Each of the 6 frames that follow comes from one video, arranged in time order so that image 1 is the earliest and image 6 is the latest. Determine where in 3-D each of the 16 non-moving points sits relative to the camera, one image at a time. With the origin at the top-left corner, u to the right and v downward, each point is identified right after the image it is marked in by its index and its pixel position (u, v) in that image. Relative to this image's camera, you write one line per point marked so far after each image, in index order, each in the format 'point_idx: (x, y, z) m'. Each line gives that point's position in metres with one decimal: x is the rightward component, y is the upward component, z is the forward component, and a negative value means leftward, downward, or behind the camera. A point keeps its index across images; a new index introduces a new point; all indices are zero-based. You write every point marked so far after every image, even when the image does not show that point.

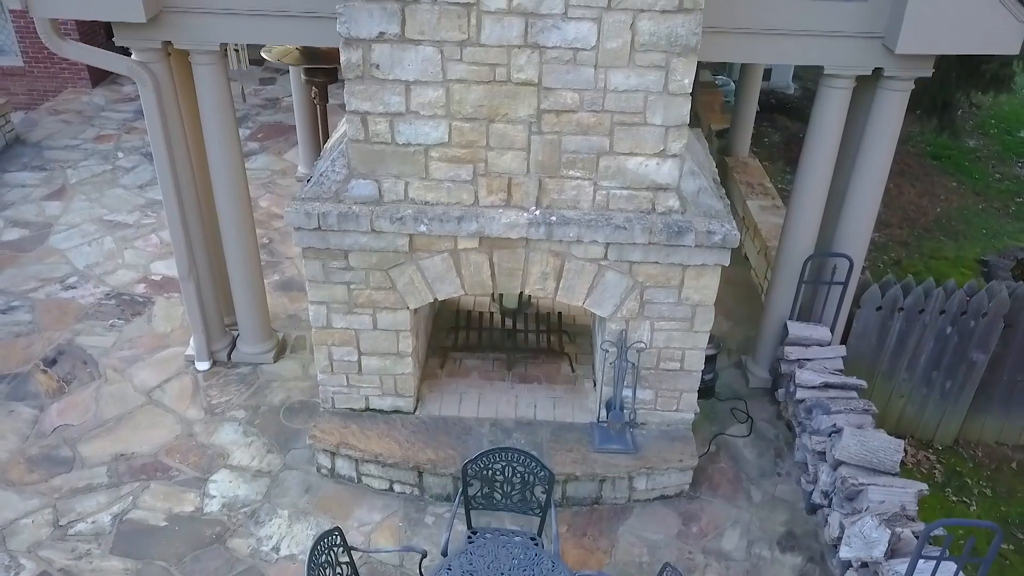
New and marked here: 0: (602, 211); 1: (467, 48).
0: (+0.5, +0.4, +4.1) m
1: (-0.2, +1.2, +3.8) m
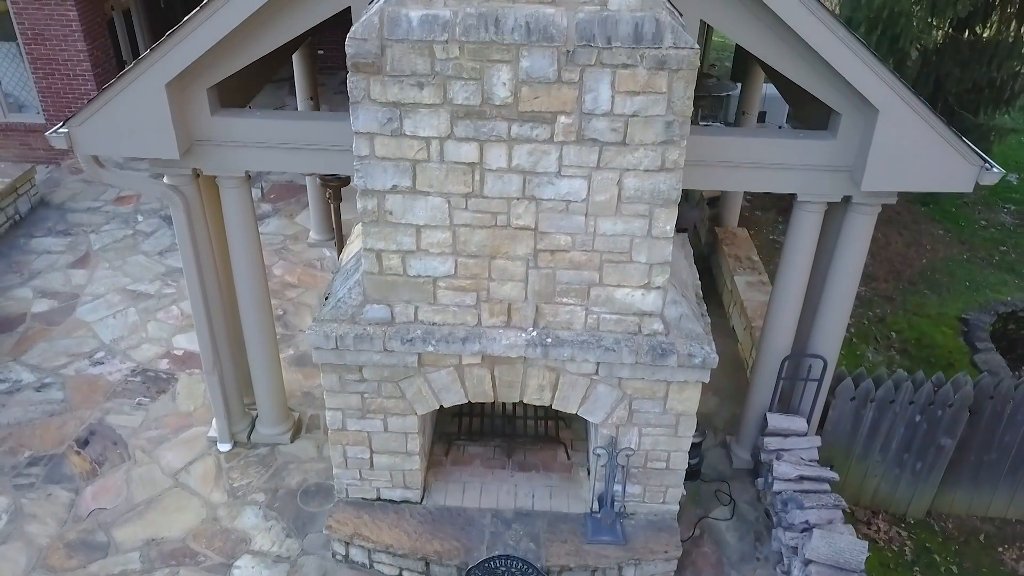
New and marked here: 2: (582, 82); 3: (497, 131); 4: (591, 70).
0: (+0.5, -0.3, +4.5) m
1: (-0.2, +0.5, +4.2) m
2: (+0.3, +1.0, +3.9) m
3: (-0.1, +0.8, +4.0) m
4: (+0.4, +1.1, +3.8) m
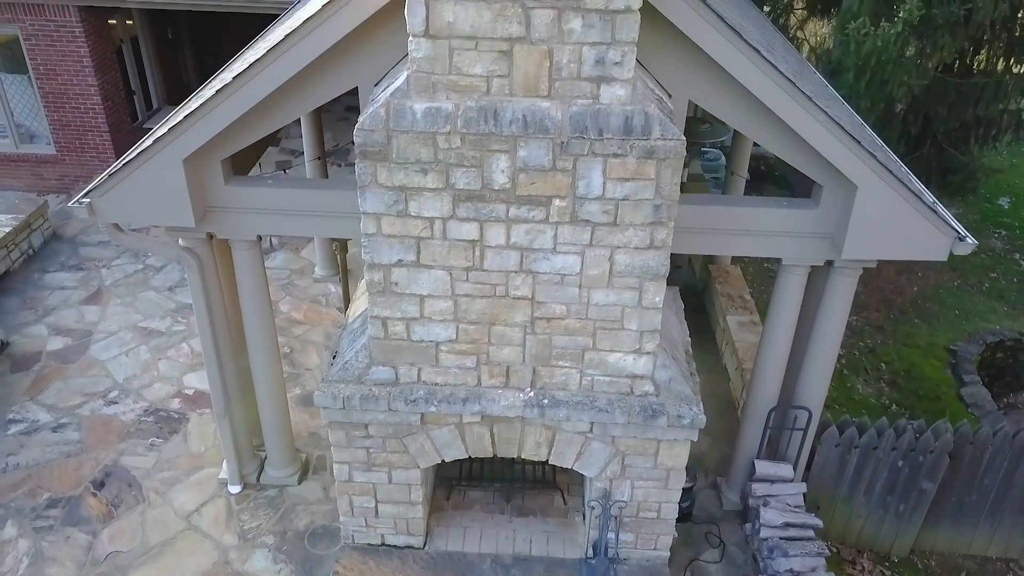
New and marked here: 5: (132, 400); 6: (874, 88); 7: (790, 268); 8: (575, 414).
0: (+0.5, -0.6, +4.8) m
1: (-0.2, +0.1, +4.4) m
2: (+0.3, +0.6, +4.1) m
3: (-0.1, +0.4, +4.2) m
4: (+0.4, +0.7, +4.1) m
5: (-3.5, -1.0, +7.2) m
6: (+4.0, +2.2, +8.4) m
7: (+1.9, +0.1, +5.2) m
8: (+0.4, -0.8, +4.8) m
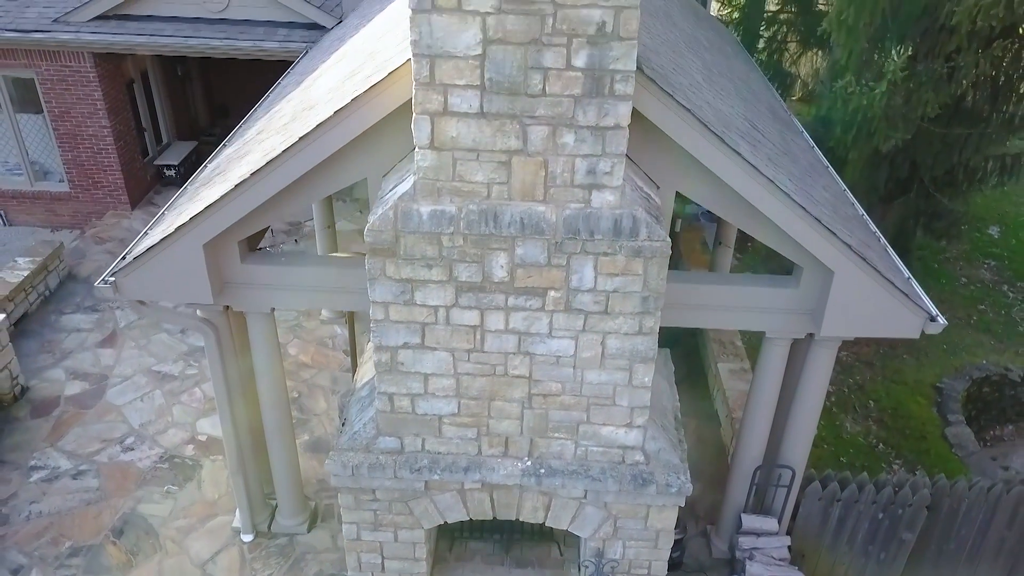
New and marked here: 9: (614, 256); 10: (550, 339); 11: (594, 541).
0: (+0.5, -1.1, +5.1) m
1: (-0.2, -0.4, +4.7) m
2: (+0.3, +0.1, +4.4) m
3: (-0.1, -0.1, +4.6) m
4: (+0.4, +0.2, +4.4) m
5: (-3.5, -1.5, +7.5) m
6: (+4.0, +1.7, +8.7) m
7: (+1.9, -0.4, +5.5) m
8: (+0.4, -1.3, +5.1) m
9: (+0.6, +0.2, +4.4) m
10: (+0.2, -0.3, +4.7) m
11: (+0.6, -1.8, +5.4) m
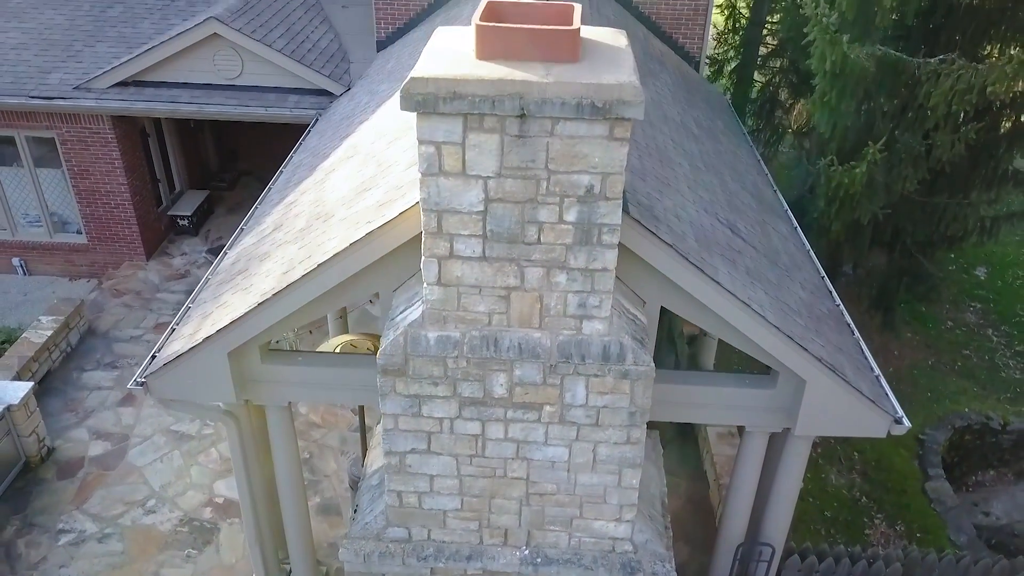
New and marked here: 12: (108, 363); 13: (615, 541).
0: (+0.4, -1.9, +5.6) m
1: (-0.2, -1.1, +5.2) m
2: (+0.3, -0.6, +4.9) m
3: (-0.1, -0.8, +5.0) m
4: (+0.4, -0.6, +4.8) m
5: (-3.6, -2.3, +8.0) m
6: (+4.0, +0.9, +9.2) m
7: (+1.9, -1.1, +5.9) m
8: (+0.4, -2.0, +5.5) m
9: (+0.6, -0.6, +4.8) m
10: (+0.2, -1.1, +5.1) m
11: (+0.6, -2.5, +5.8) m
12: (-5.2, -1.0, +9.9) m
13: (+0.7, -1.8, +5.5) m
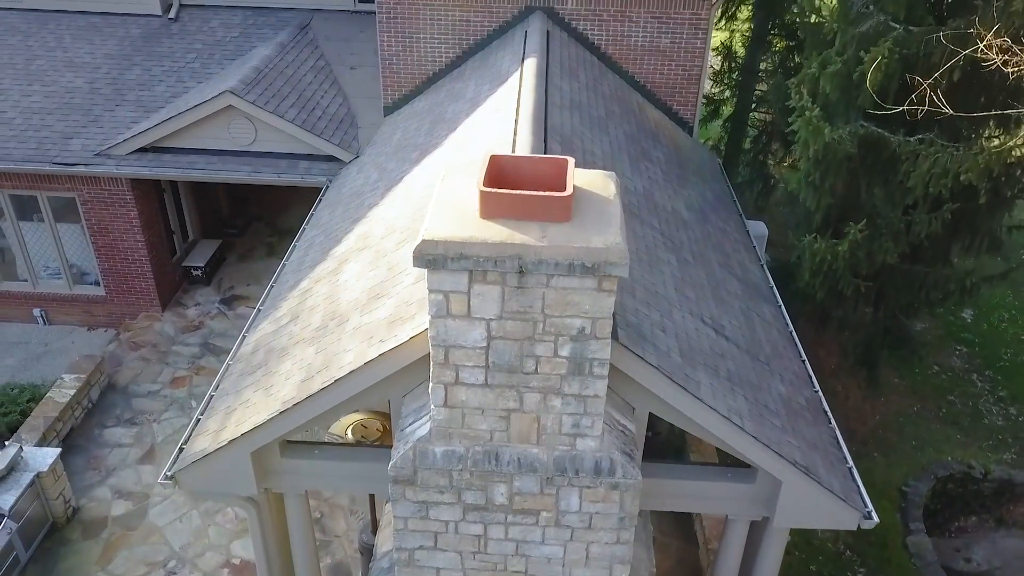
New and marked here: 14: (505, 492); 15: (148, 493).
0: (+0.4, -2.7, +6.0) m
1: (-0.3, -2.0, +5.7) m
2: (+0.3, -1.4, +5.4) m
3: (-0.1, -1.6, +5.5) m
4: (+0.4, -1.4, +5.3) m
5: (-3.5, -3.1, +8.4) m
6: (+4.0, +0.1, +9.6) m
7: (+1.9, -1.9, +6.4) m
8: (+0.4, -2.8, +6.0) m
9: (+0.6, -1.4, +5.3) m
10: (+0.2, -1.9, +5.6) m
11: (+0.6, -3.3, +6.3) m
12: (-5.2, -1.8, +10.4) m
13: (+0.7, -2.6, +6.0) m
14: (0.0, -1.4, +5.4) m
15: (-4.4, -2.5, +9.4) m
